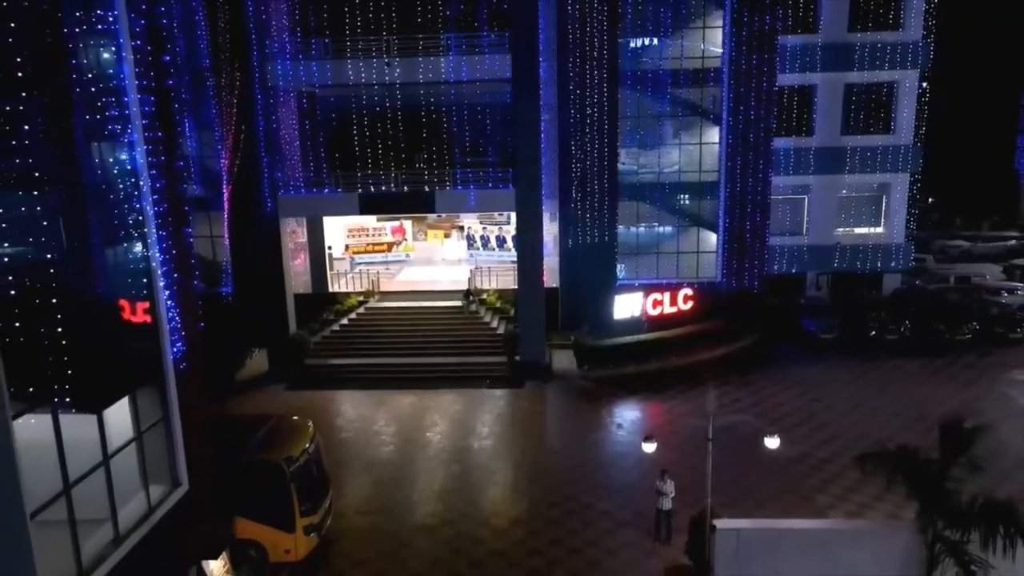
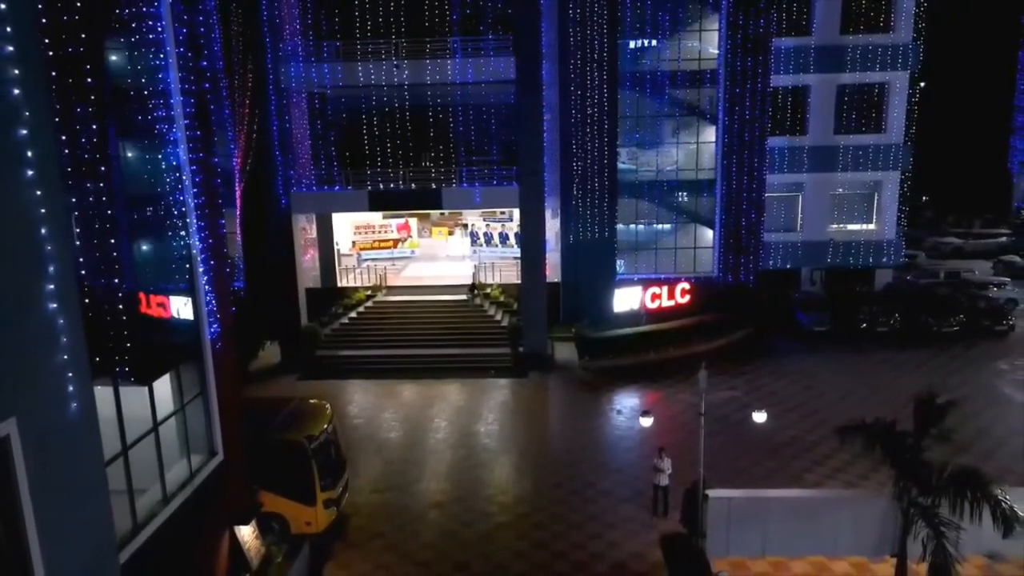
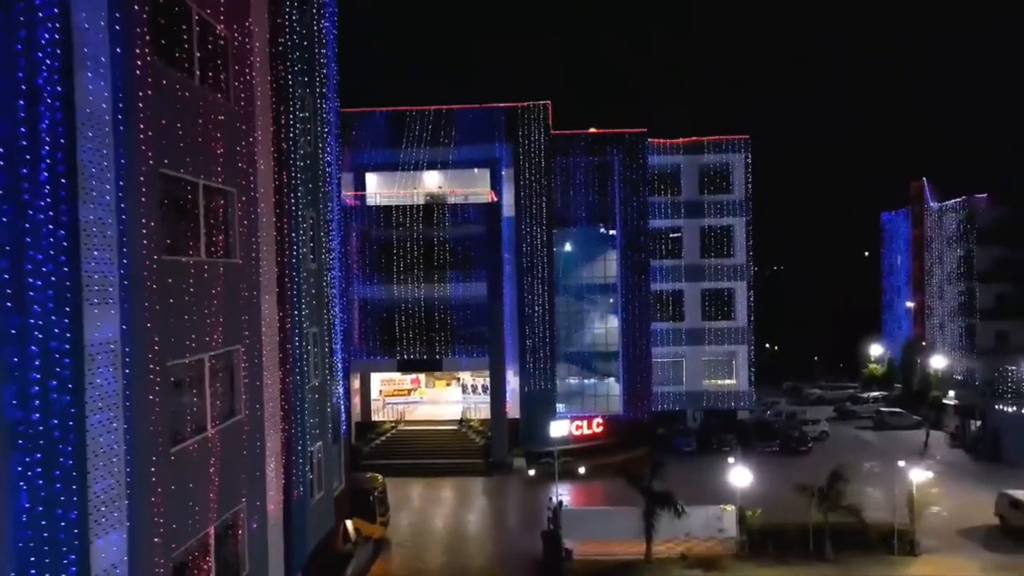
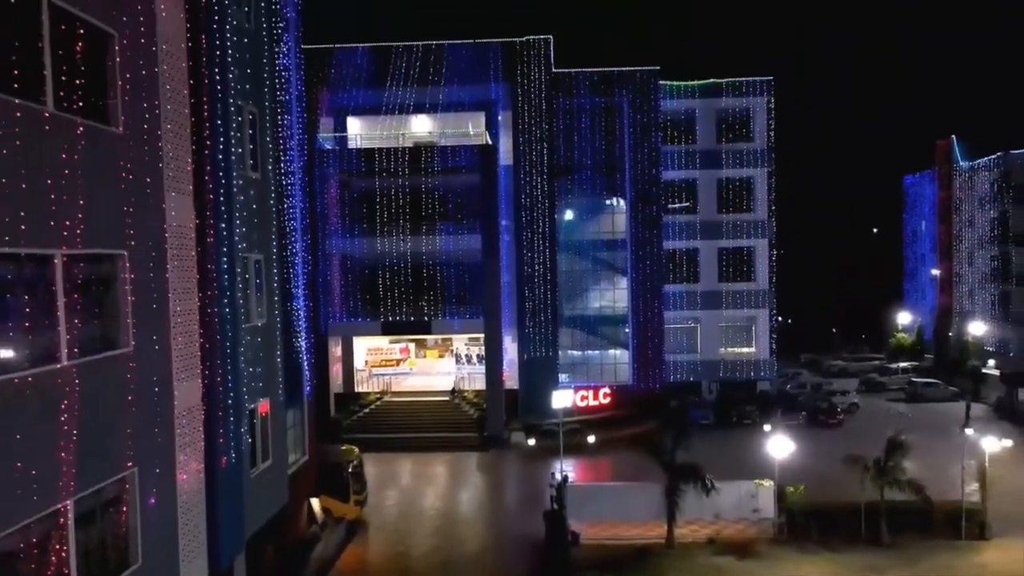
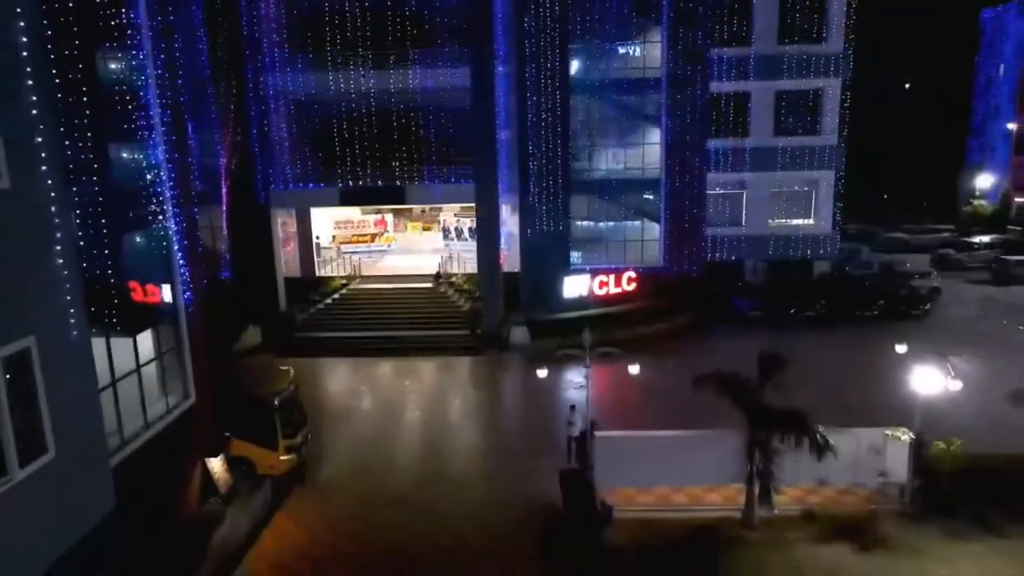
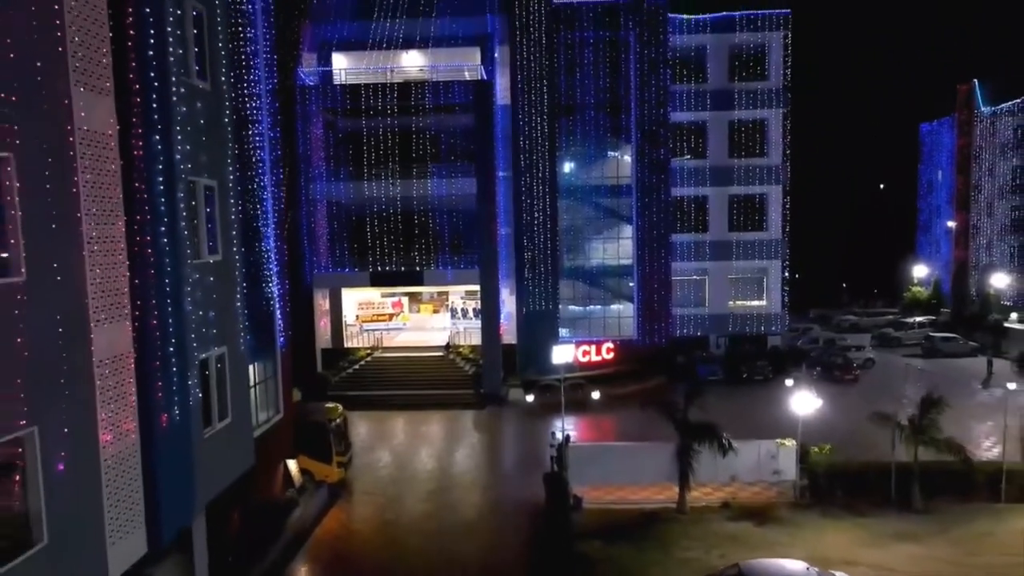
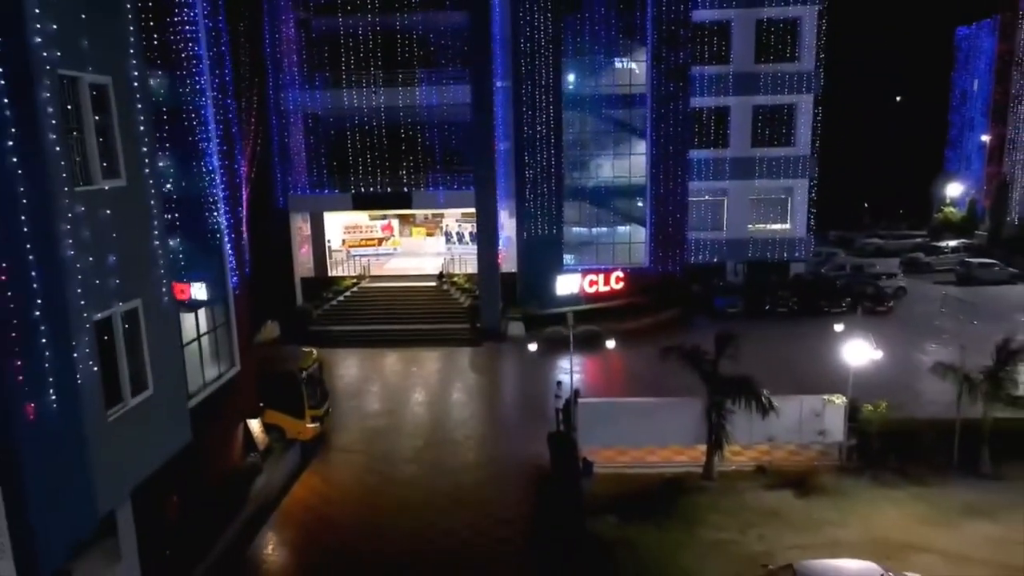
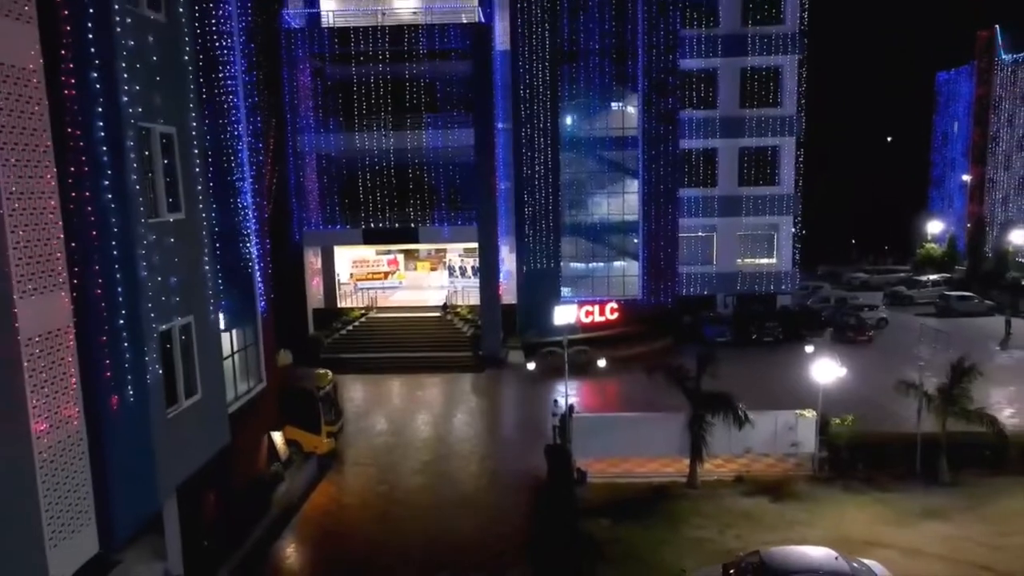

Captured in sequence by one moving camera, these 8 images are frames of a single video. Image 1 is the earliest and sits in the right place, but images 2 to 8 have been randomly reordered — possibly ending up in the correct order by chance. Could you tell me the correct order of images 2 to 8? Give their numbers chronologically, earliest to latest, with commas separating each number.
2, 5, 7, 8, 6, 4, 3
